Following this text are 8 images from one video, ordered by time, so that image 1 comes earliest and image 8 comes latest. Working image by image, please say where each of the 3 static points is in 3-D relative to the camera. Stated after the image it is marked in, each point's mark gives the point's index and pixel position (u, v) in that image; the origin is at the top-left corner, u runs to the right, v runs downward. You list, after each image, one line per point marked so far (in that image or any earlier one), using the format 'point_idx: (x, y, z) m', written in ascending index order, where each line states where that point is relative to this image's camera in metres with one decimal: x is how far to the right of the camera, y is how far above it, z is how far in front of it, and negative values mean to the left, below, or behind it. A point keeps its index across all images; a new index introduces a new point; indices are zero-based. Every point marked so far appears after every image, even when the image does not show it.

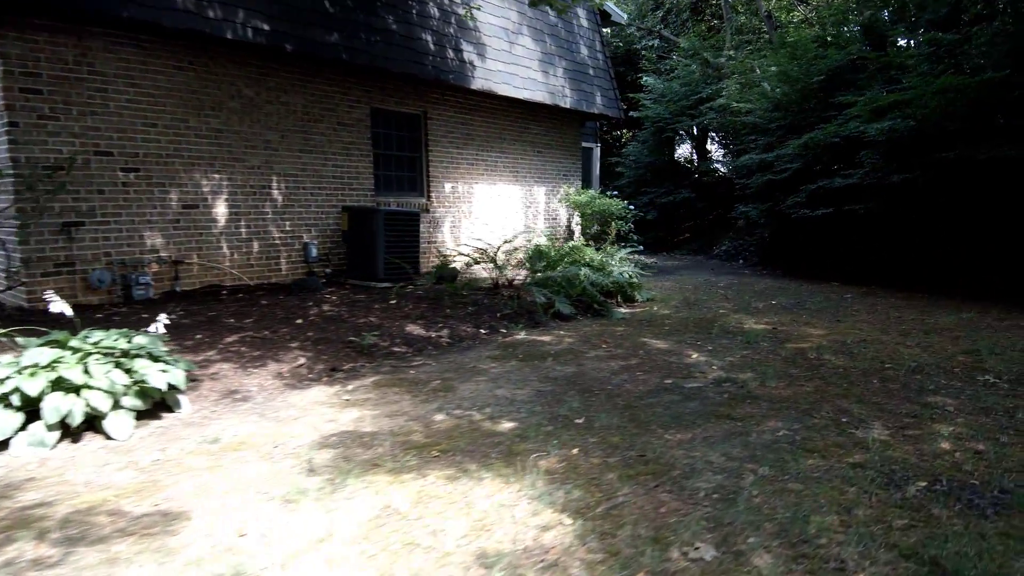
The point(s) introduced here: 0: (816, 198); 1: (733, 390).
0: (+4.5, +1.3, +10.3) m
1: (+1.4, -0.6, +4.4) m
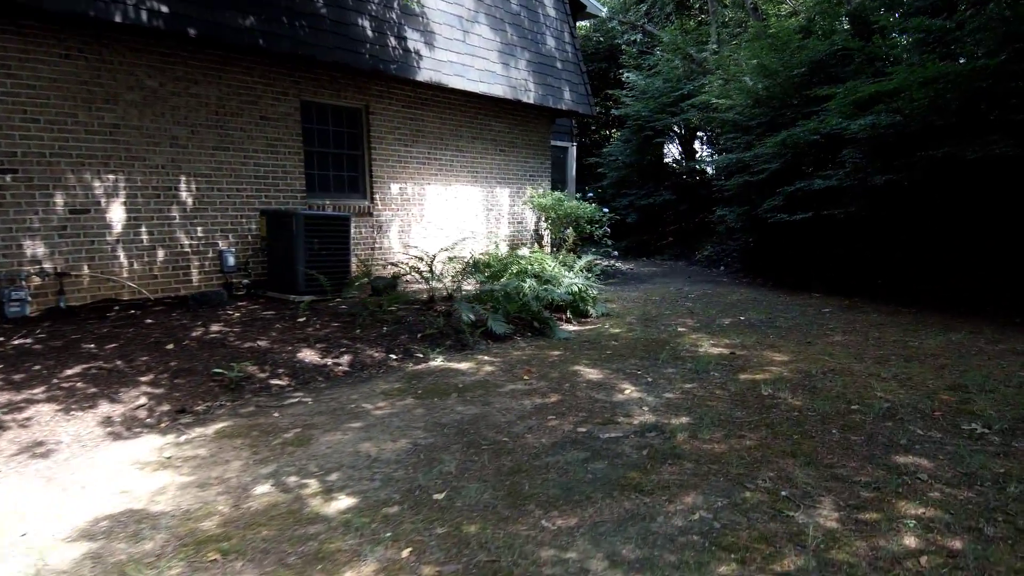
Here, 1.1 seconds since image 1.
0: (+3.9, +1.2, +9.4) m
1: (+0.7, -0.8, +3.6) m
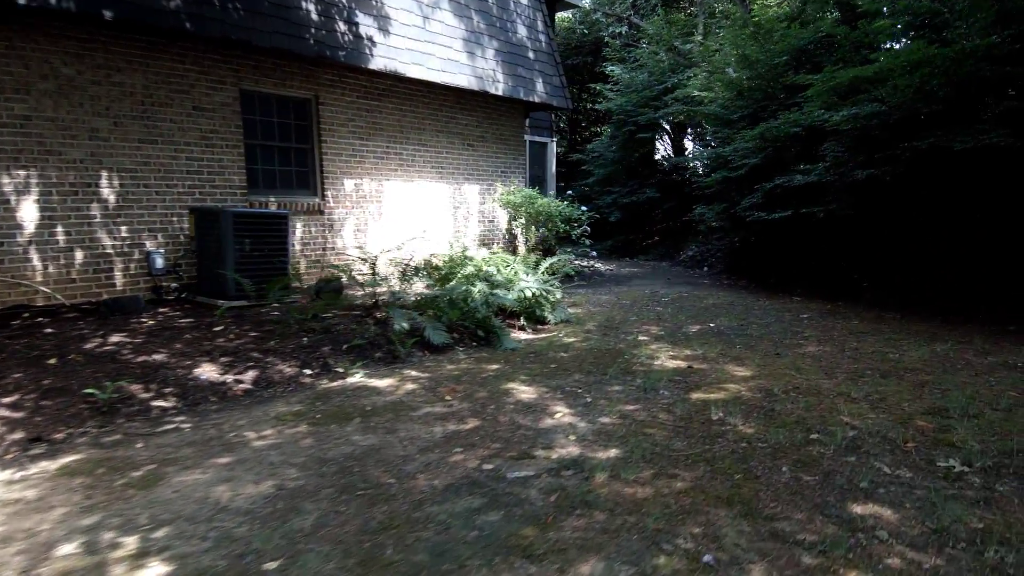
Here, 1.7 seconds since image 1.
0: (+3.4, +1.1, +8.9) m
1: (+0.2, -0.8, +3.0) m
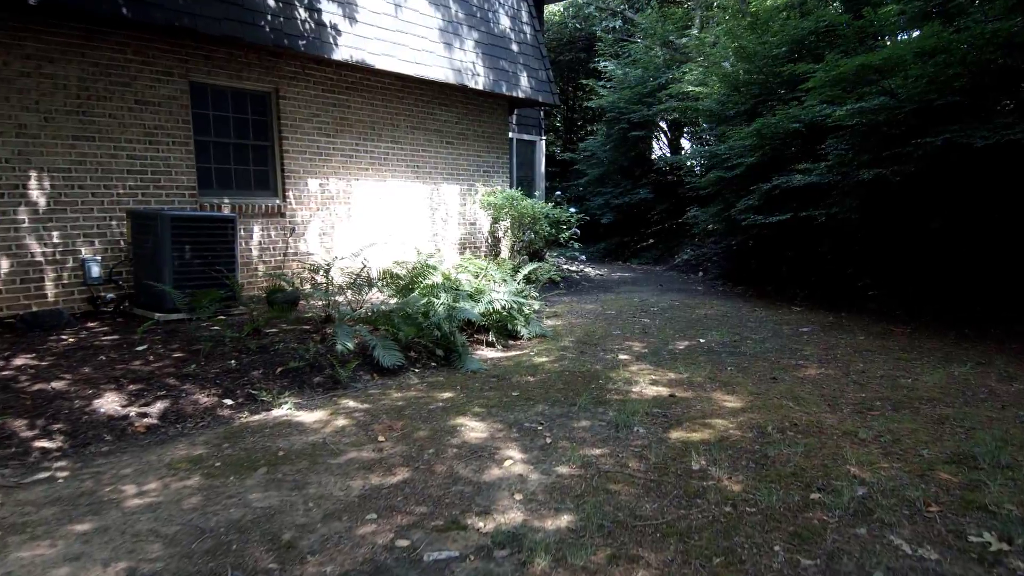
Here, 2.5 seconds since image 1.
0: (+3.1, +1.0, +8.2) m
1: (0.0, -0.9, +2.3) m
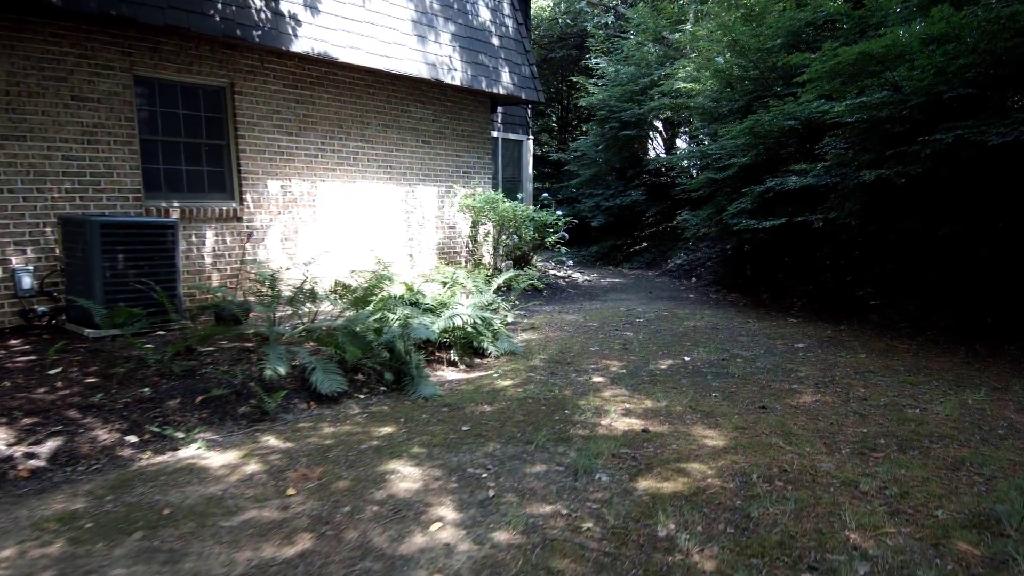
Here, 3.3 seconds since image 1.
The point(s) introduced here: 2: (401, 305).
0: (+2.8, +0.9, +7.6) m
1: (-0.3, -1.1, +1.8) m
2: (-0.9, -0.1, +5.6) m
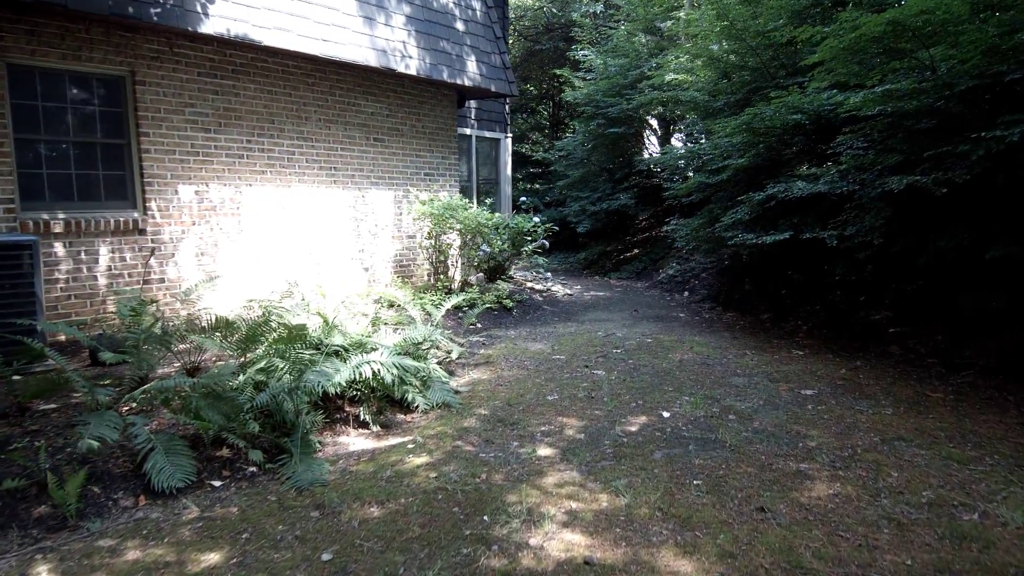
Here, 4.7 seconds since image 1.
0: (+2.4, +0.7, +6.5) m
1: (-0.8, -1.3, +0.6) m
2: (-1.3, -0.4, +4.4) m
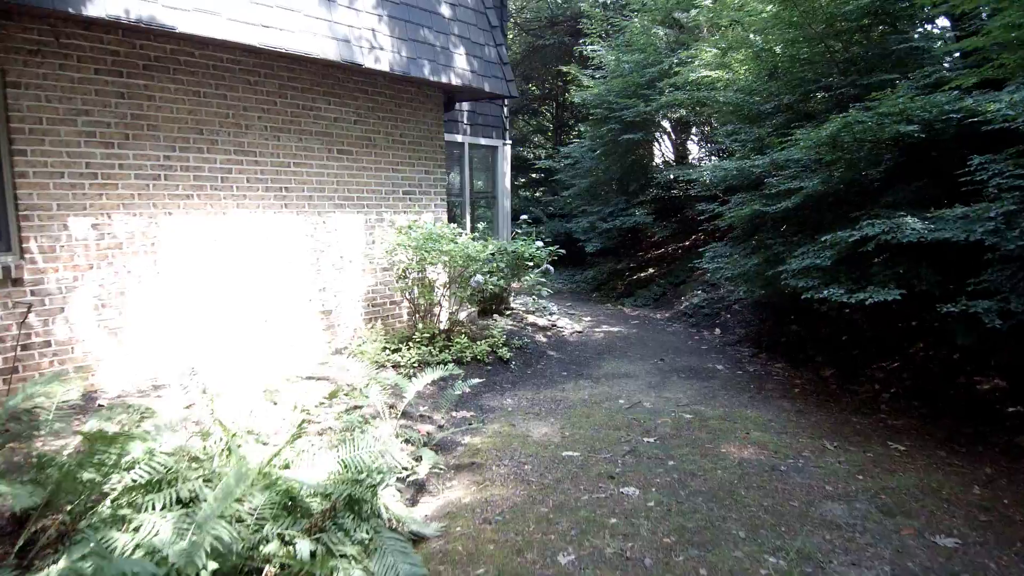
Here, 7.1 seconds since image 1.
0: (+2.4, +0.2, +4.8) m
1: (-0.8, -1.8, -1.0) m
2: (-1.3, -0.8, +2.8) m
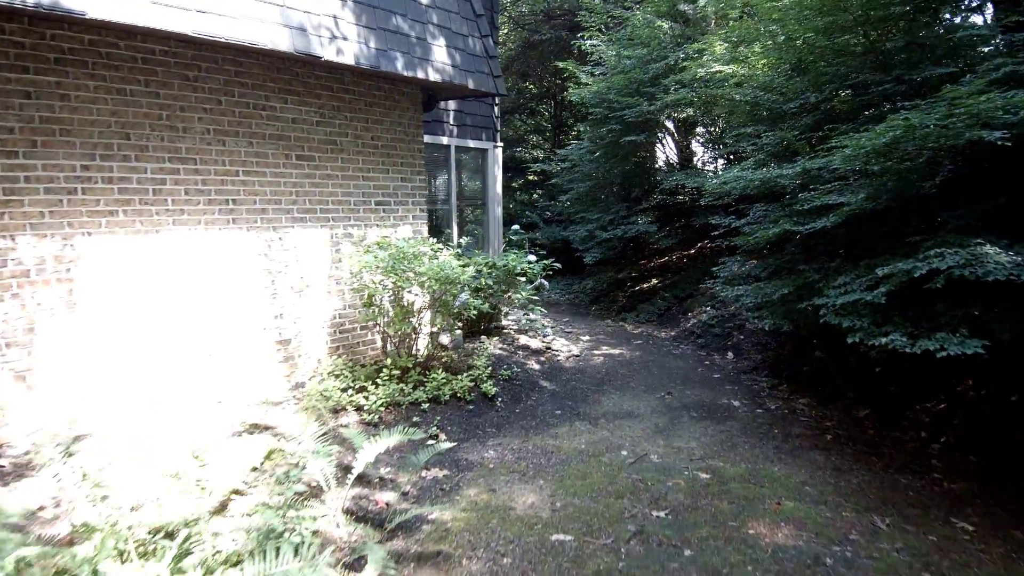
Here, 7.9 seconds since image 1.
0: (+2.2, 0.0, +3.9) m
1: (-0.9, -2.0, -1.9) m
2: (-1.5, -1.1, +1.9) m
